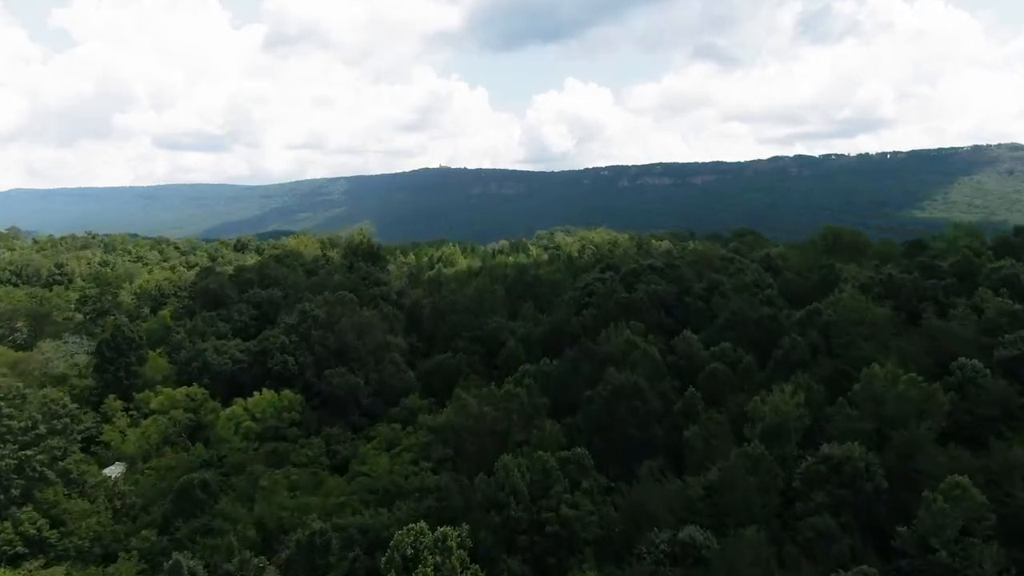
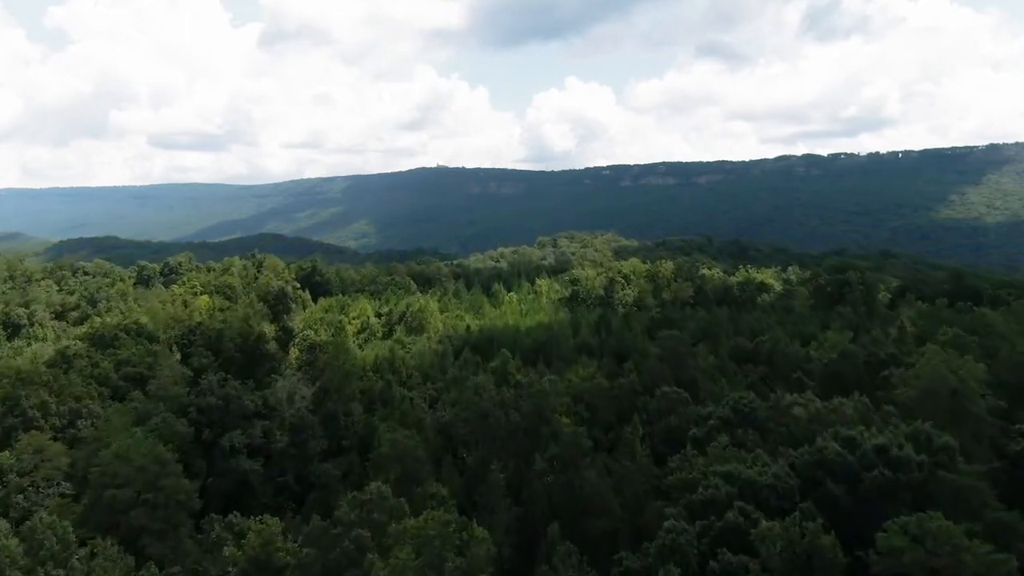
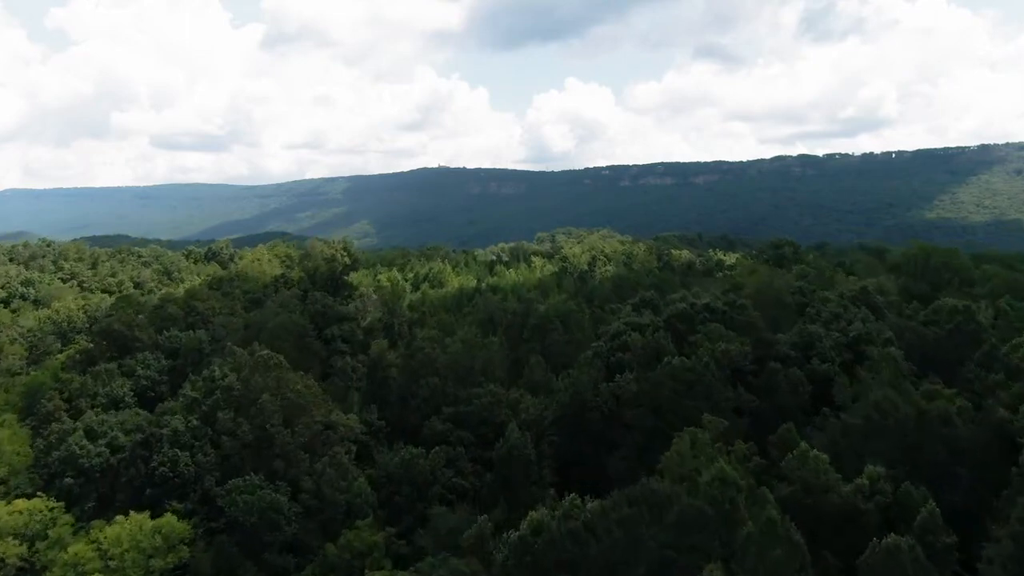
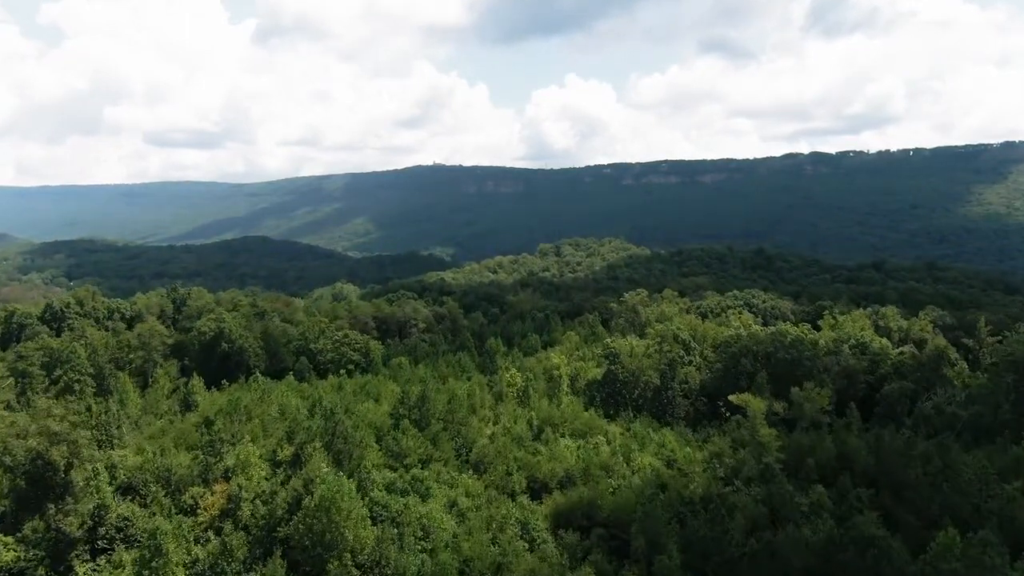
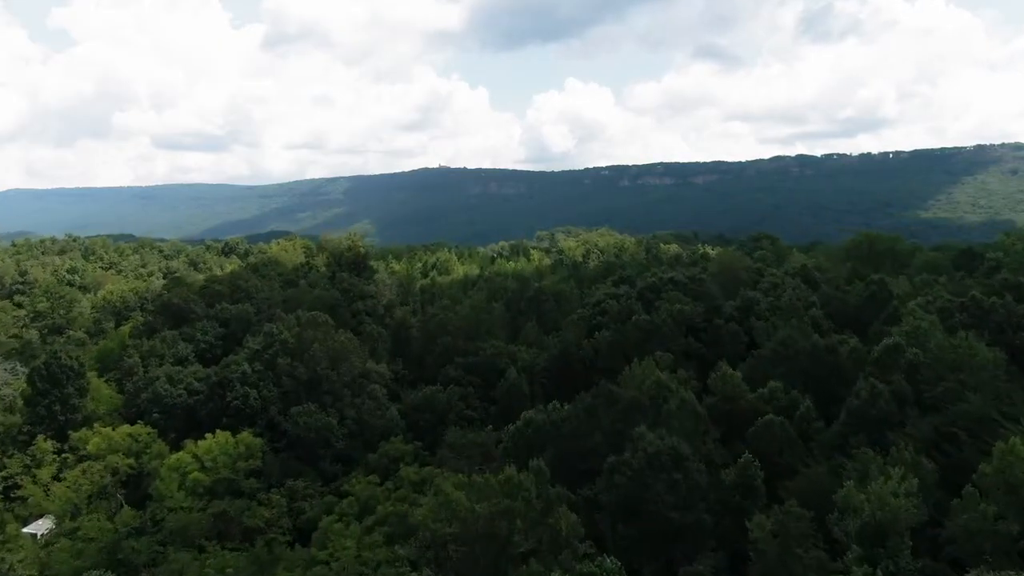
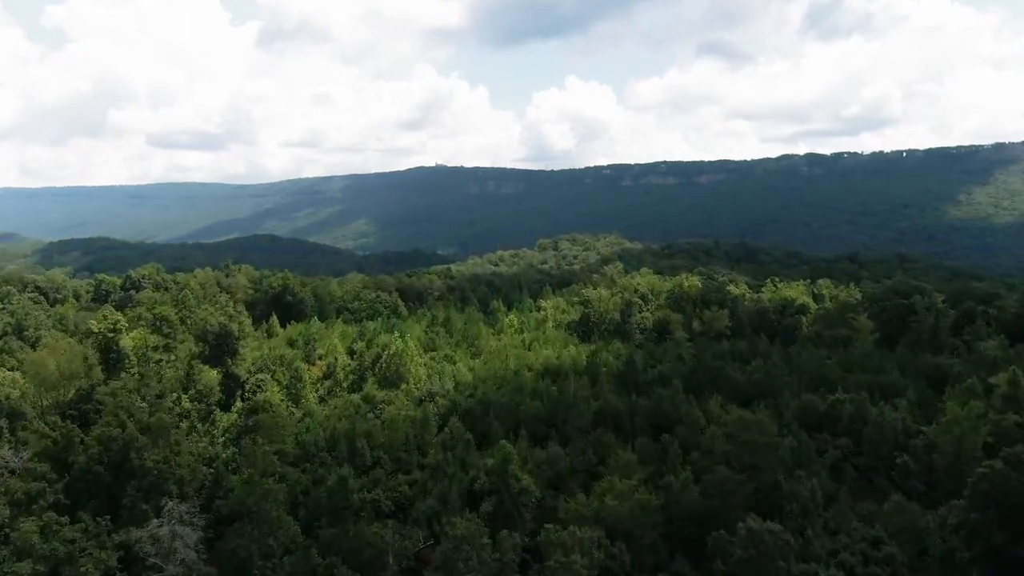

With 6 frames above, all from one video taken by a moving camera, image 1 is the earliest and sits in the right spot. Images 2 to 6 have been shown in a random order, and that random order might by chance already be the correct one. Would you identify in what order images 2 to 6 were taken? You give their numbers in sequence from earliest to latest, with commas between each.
5, 3, 2, 6, 4
